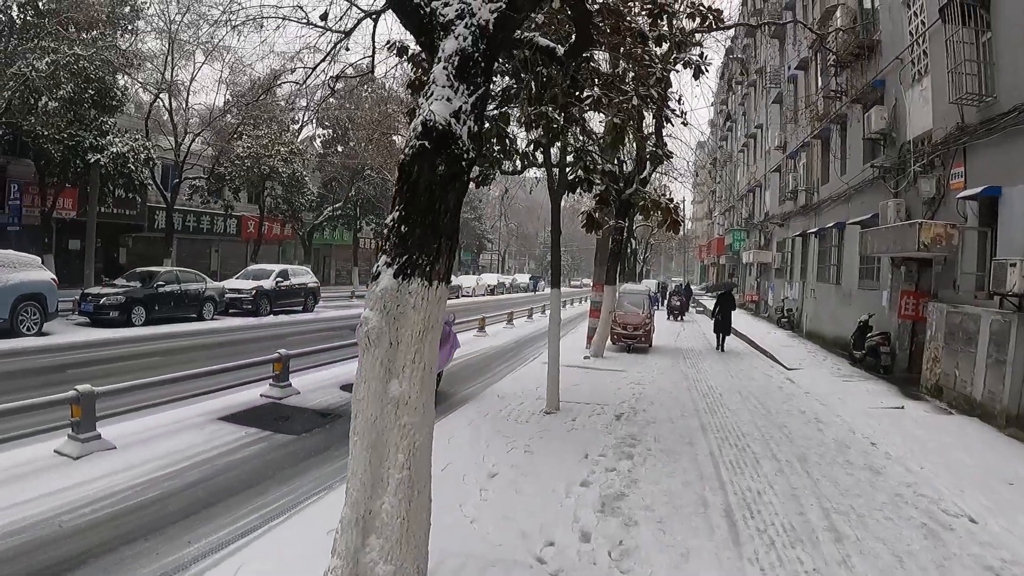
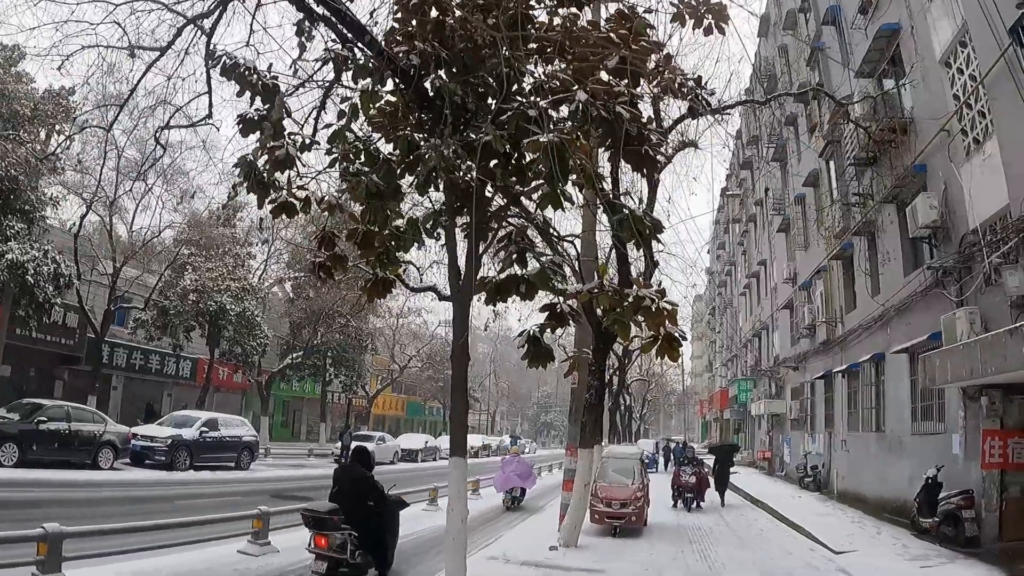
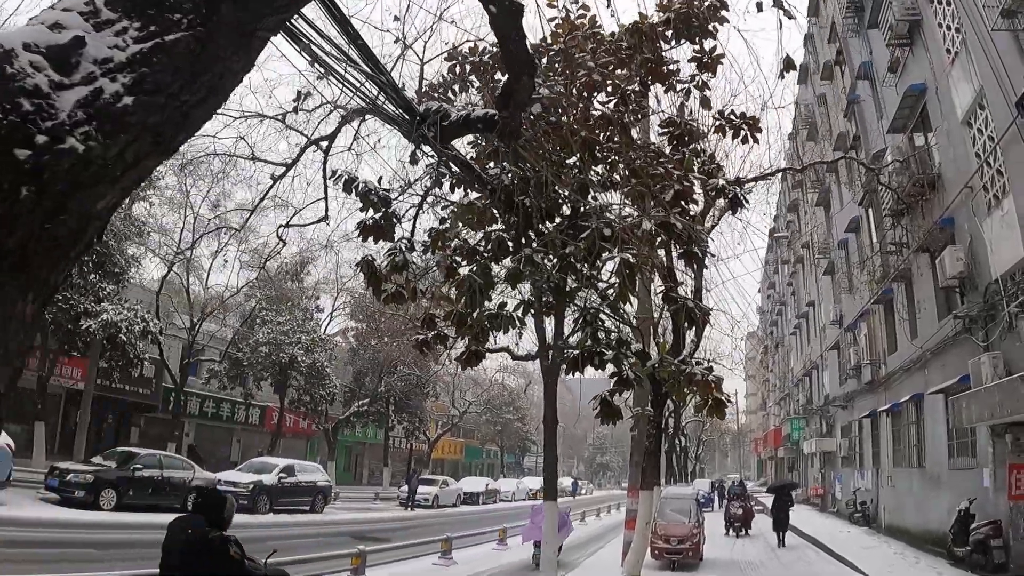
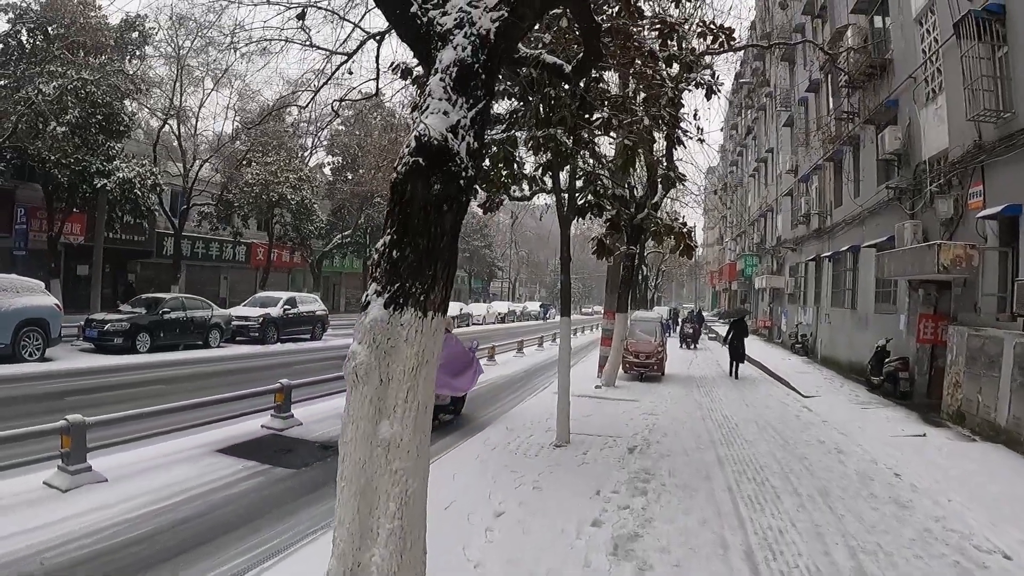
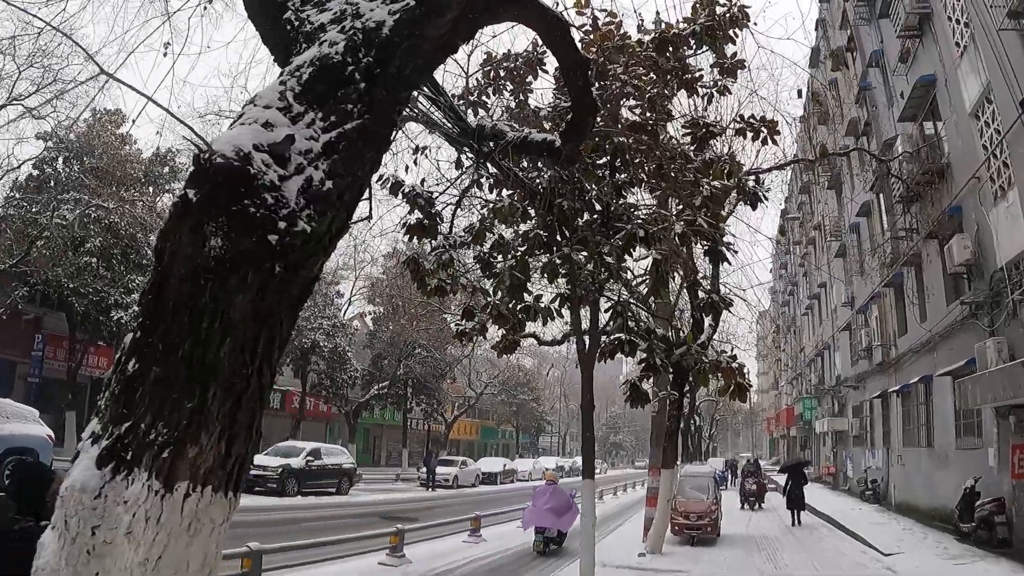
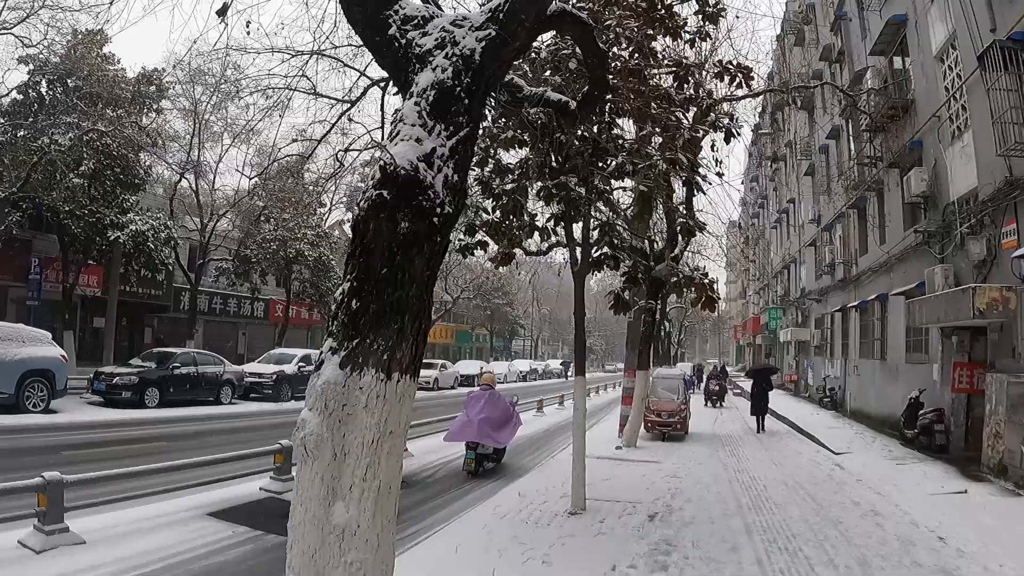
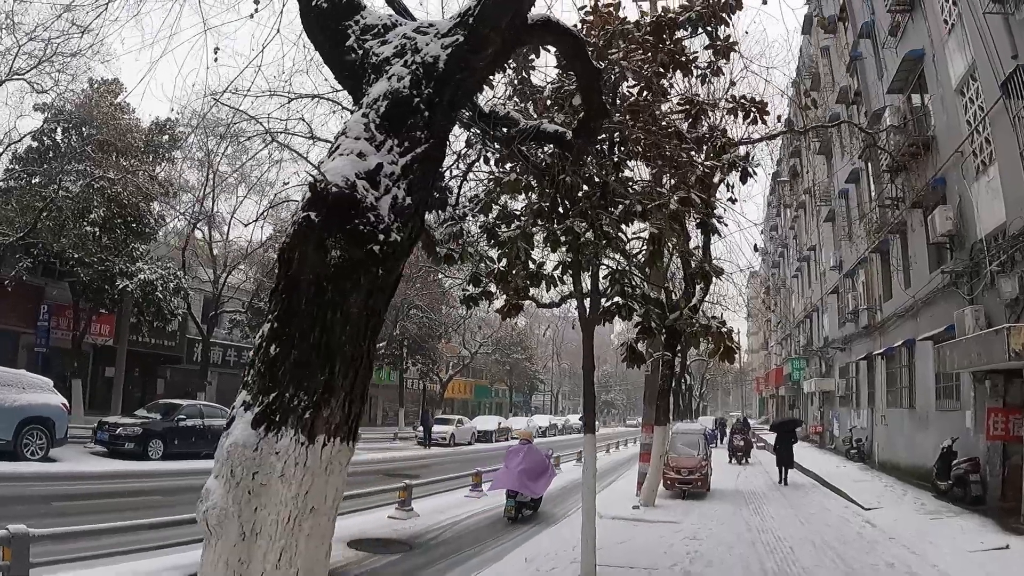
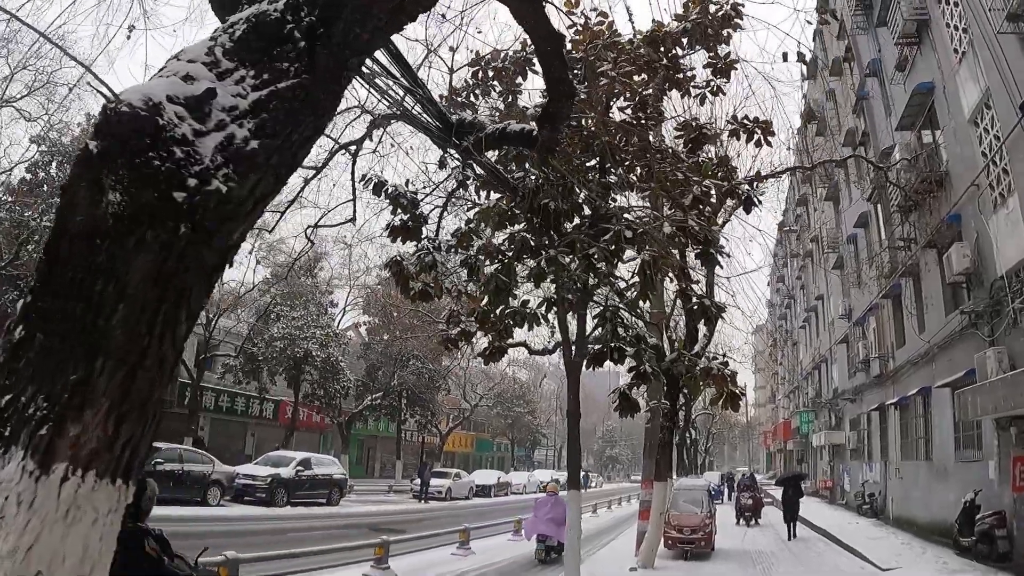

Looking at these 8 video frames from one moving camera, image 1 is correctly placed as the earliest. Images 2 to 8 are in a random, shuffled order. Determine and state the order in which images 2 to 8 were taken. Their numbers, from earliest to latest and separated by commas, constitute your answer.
4, 6, 7, 5, 8, 3, 2
